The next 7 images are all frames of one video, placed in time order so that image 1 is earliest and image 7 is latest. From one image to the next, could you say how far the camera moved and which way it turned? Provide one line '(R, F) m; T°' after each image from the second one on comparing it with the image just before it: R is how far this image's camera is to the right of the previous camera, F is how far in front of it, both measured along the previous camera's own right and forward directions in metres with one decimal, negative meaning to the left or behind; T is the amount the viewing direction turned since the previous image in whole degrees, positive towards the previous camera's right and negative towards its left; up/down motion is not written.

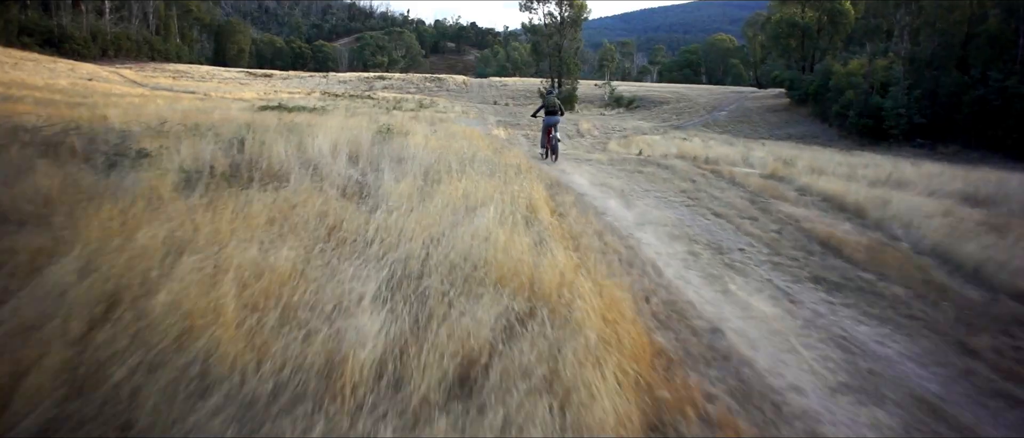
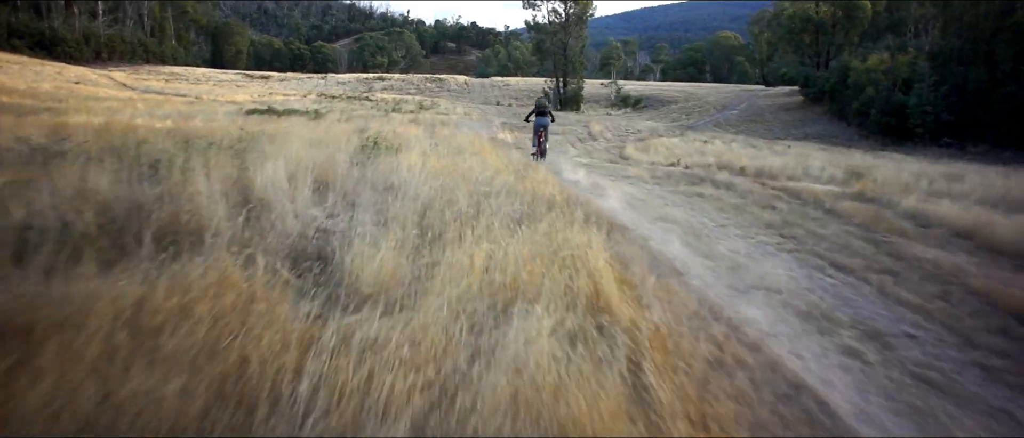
(-0.2, +1.8) m; 0°
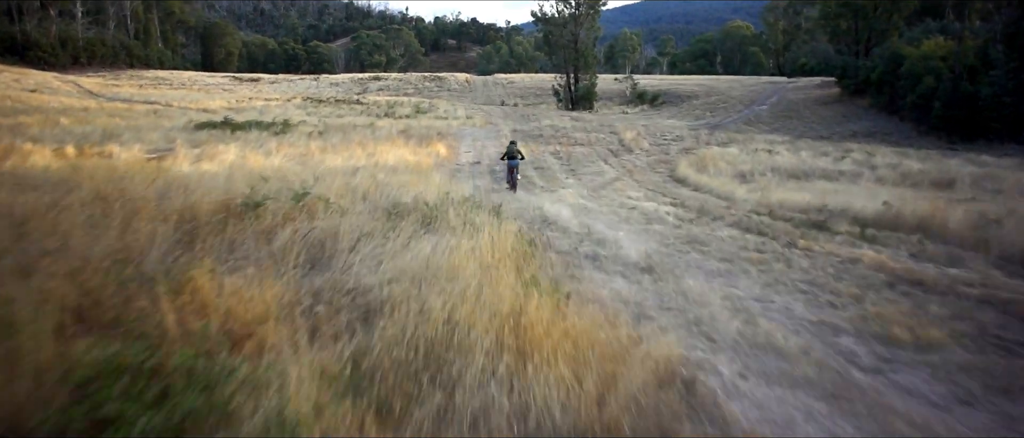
(-0.3, +4.7) m; 0°
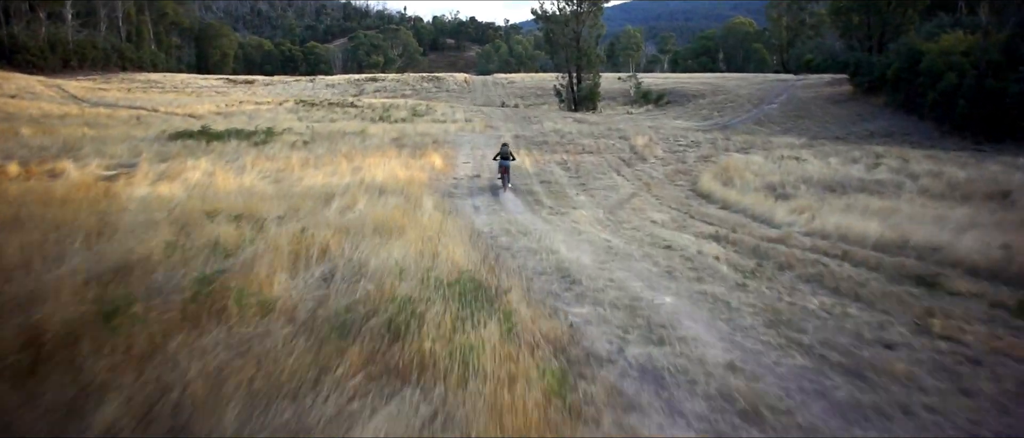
(-0.1, +1.6) m; 0°
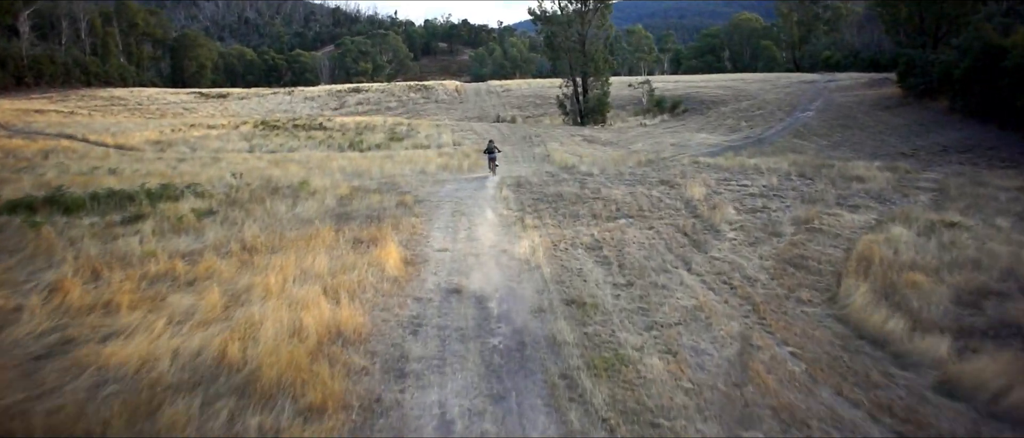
(-0.1, +6.1) m; 0°
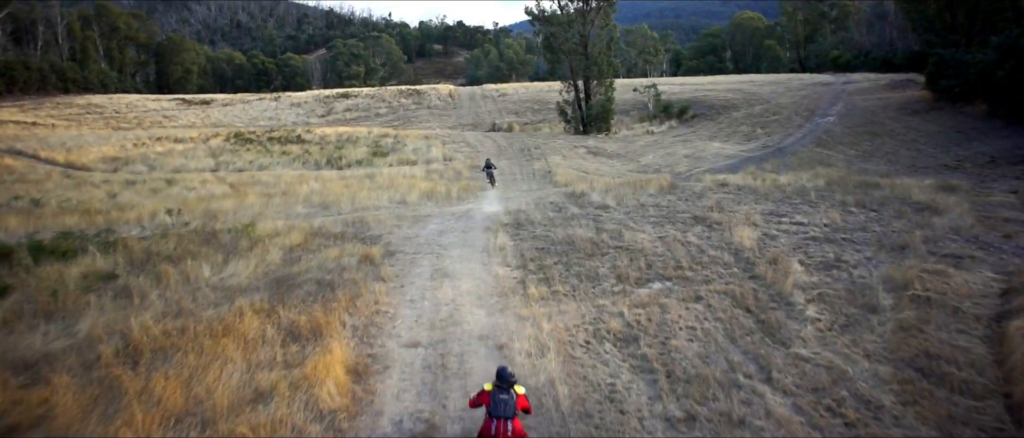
(0.0, +3.1) m; 0°
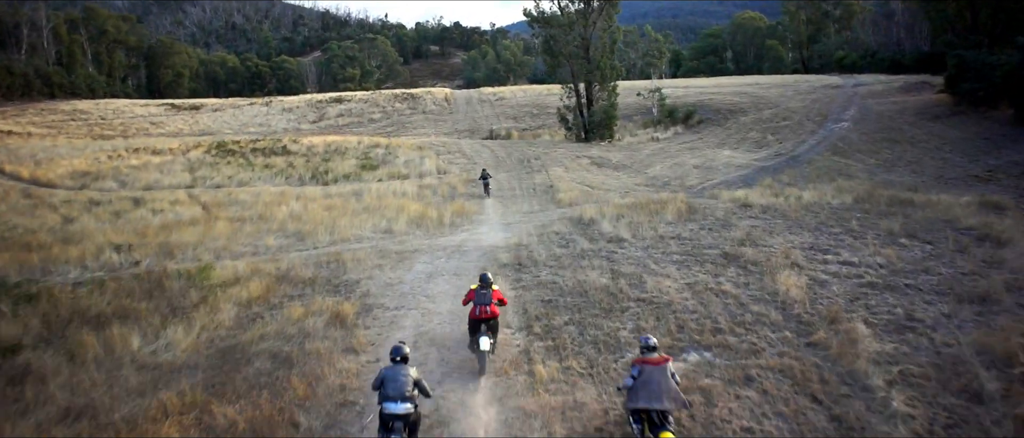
(0.0, +1.8) m; 0°
